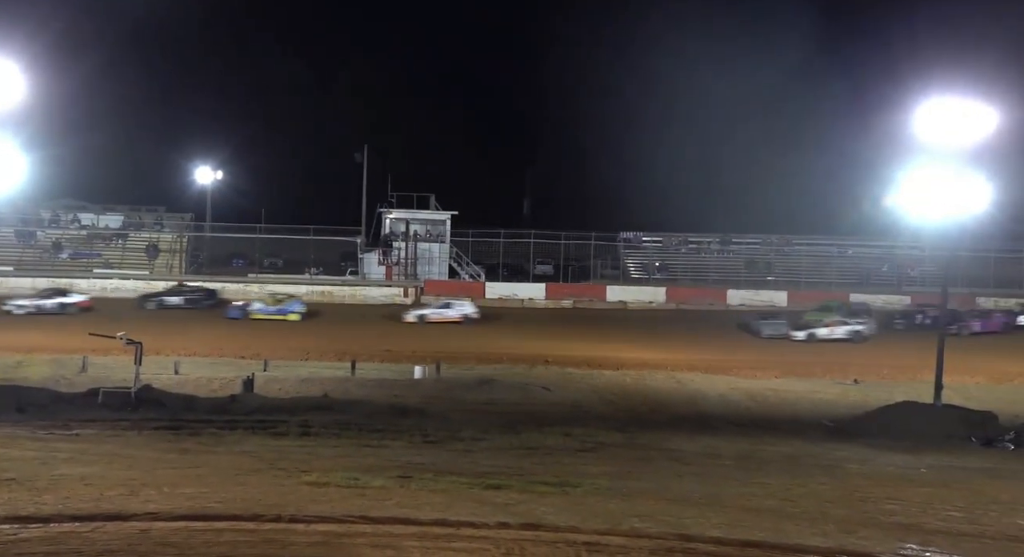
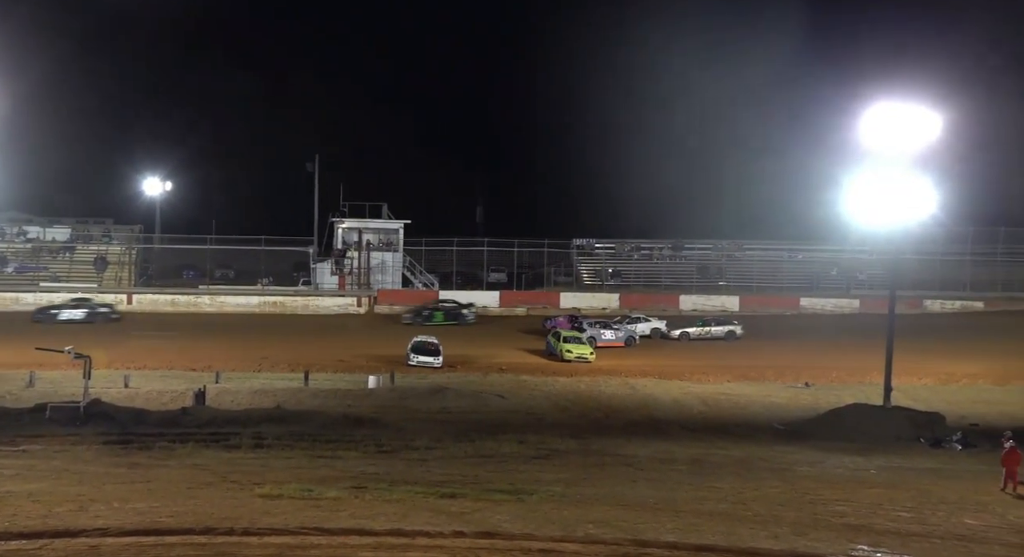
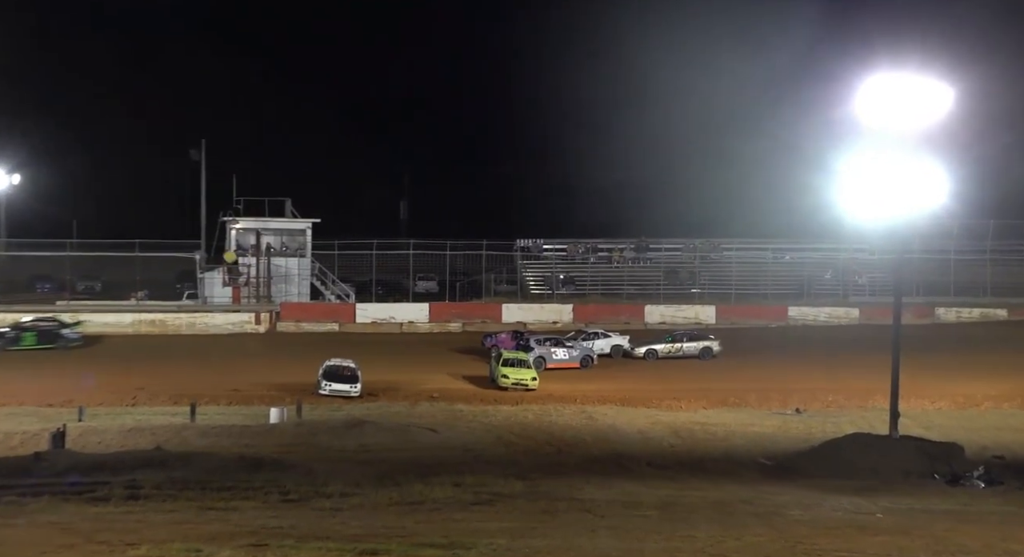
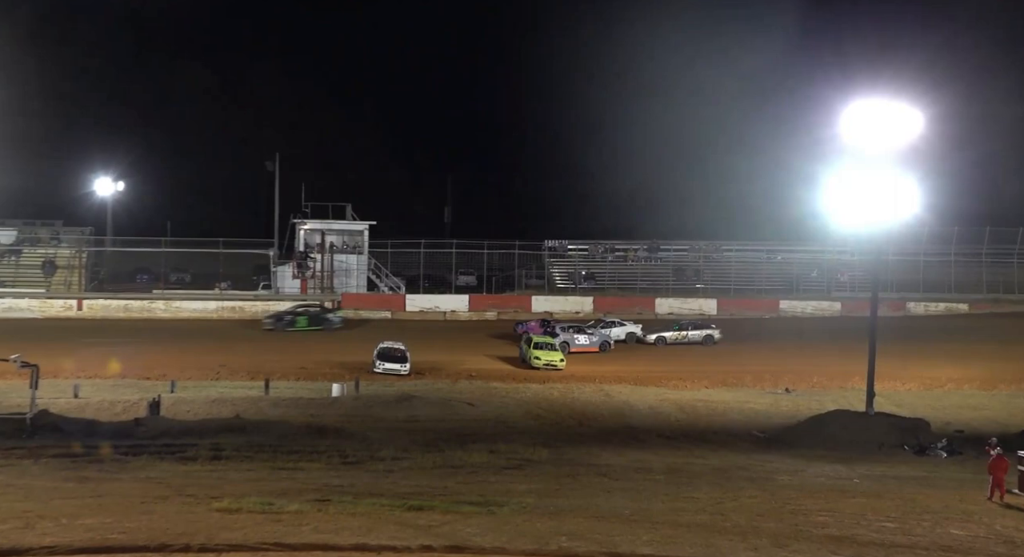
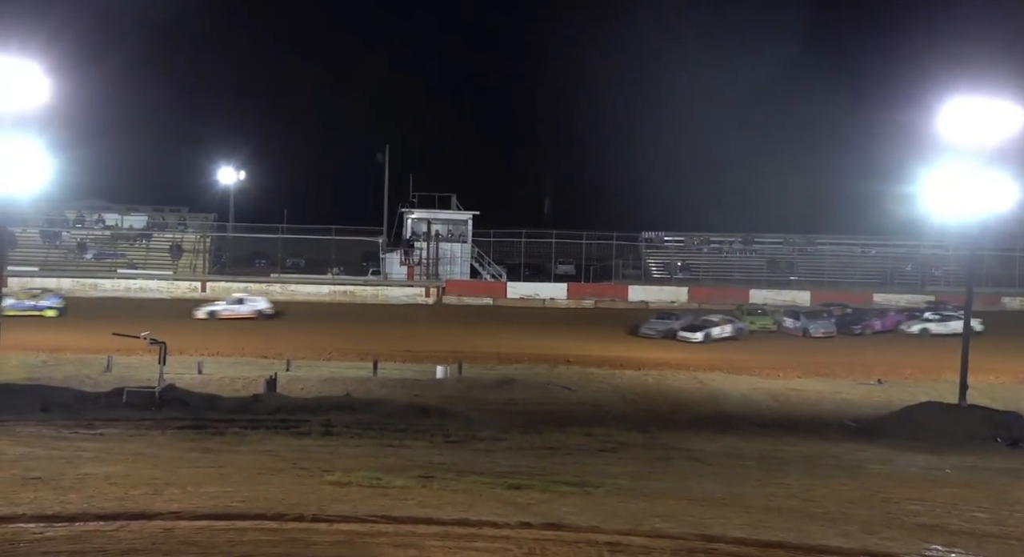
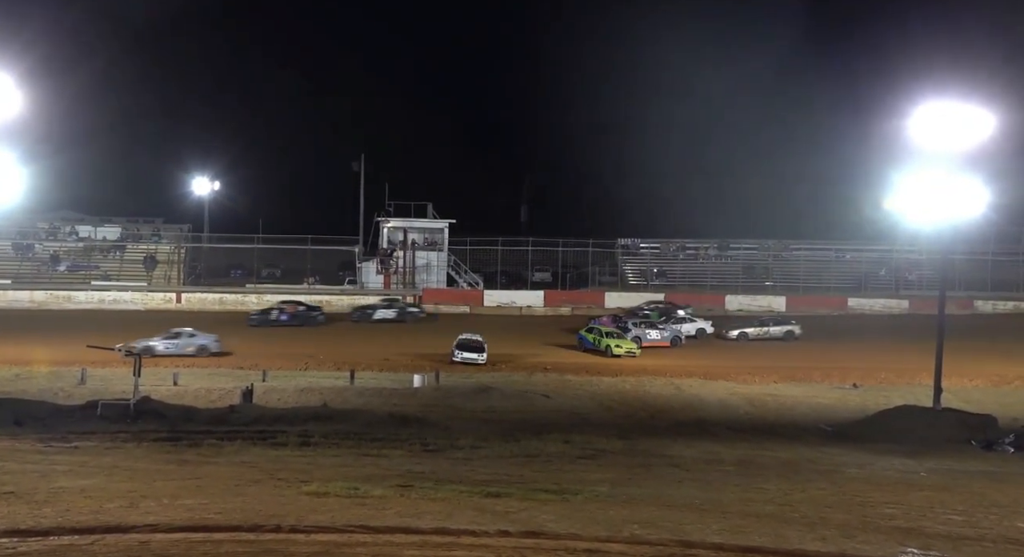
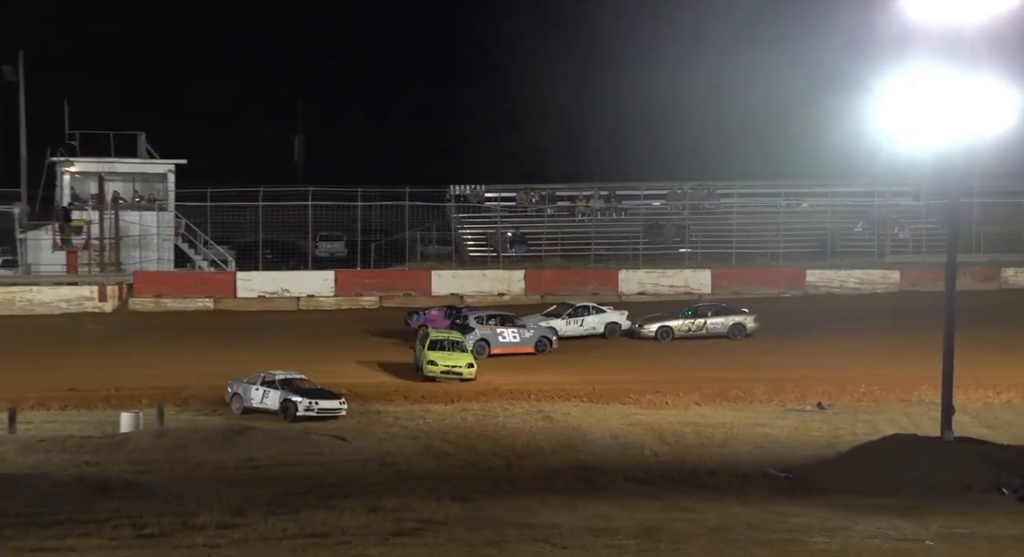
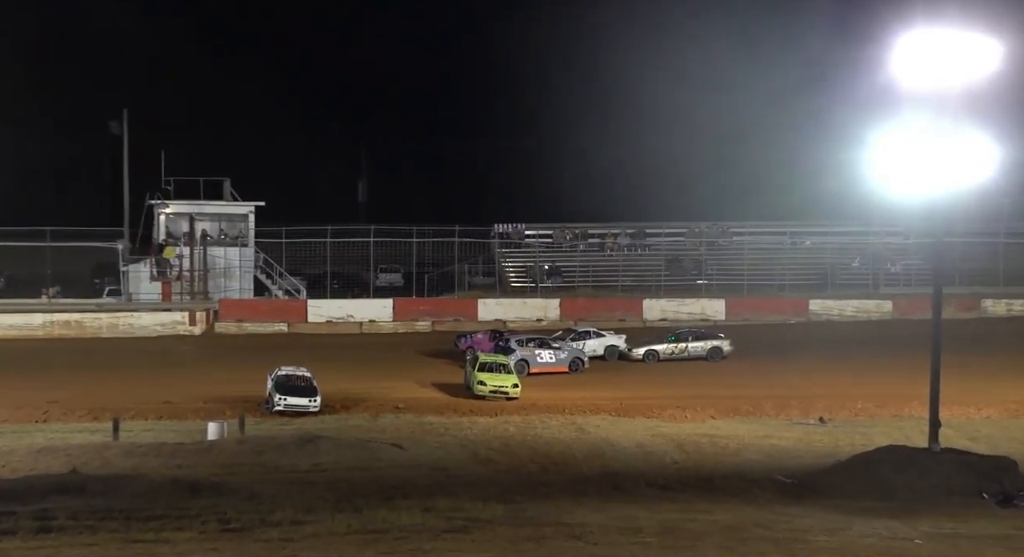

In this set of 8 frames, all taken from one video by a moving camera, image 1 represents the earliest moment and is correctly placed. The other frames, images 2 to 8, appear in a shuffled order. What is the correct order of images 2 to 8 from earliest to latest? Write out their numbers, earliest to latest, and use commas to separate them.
5, 6, 2, 4, 3, 8, 7
